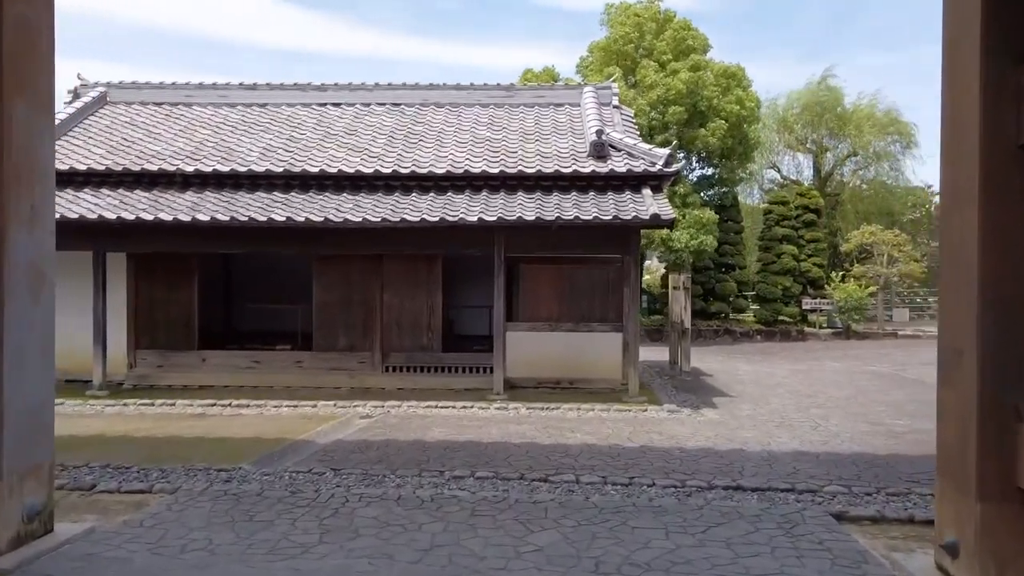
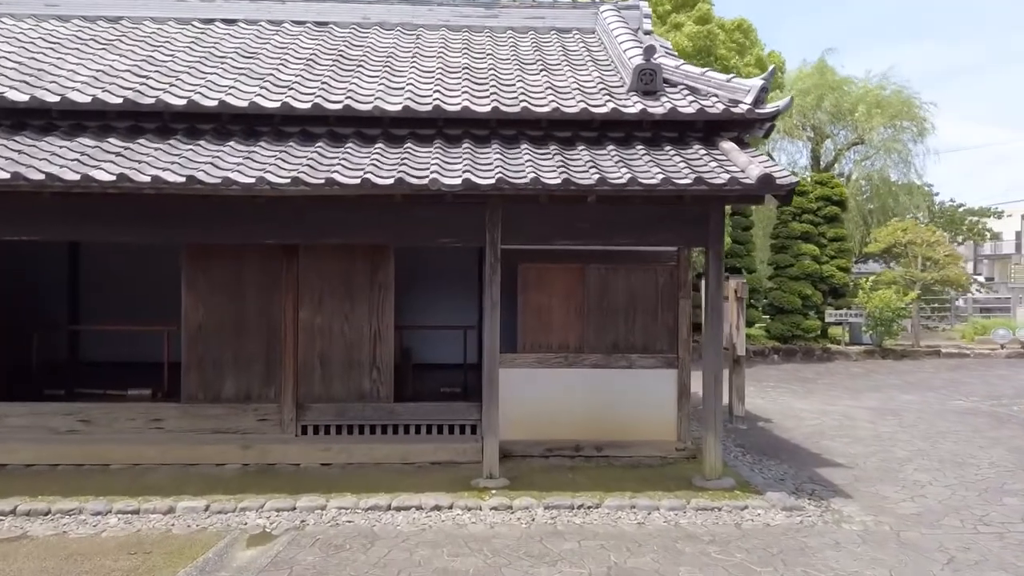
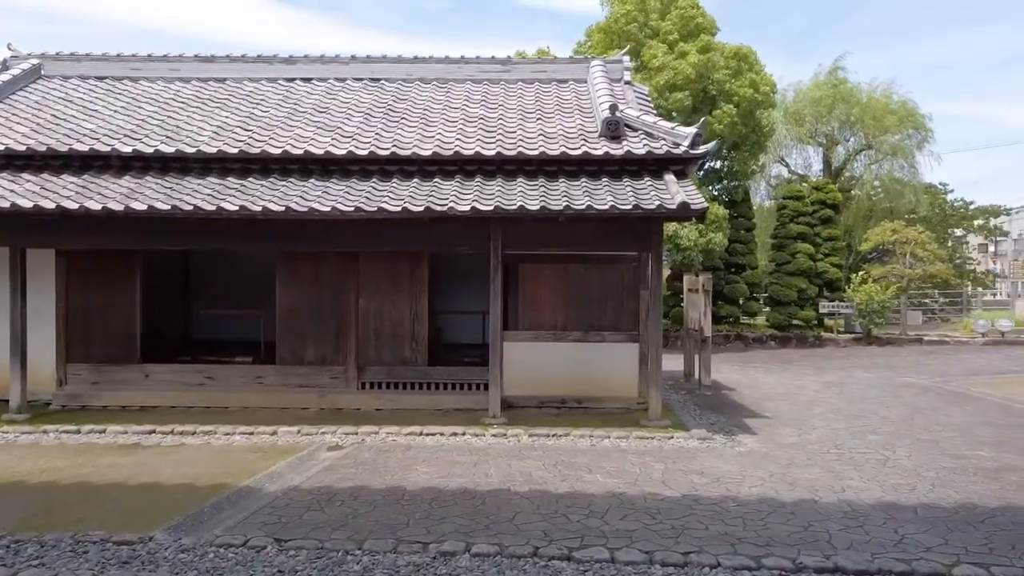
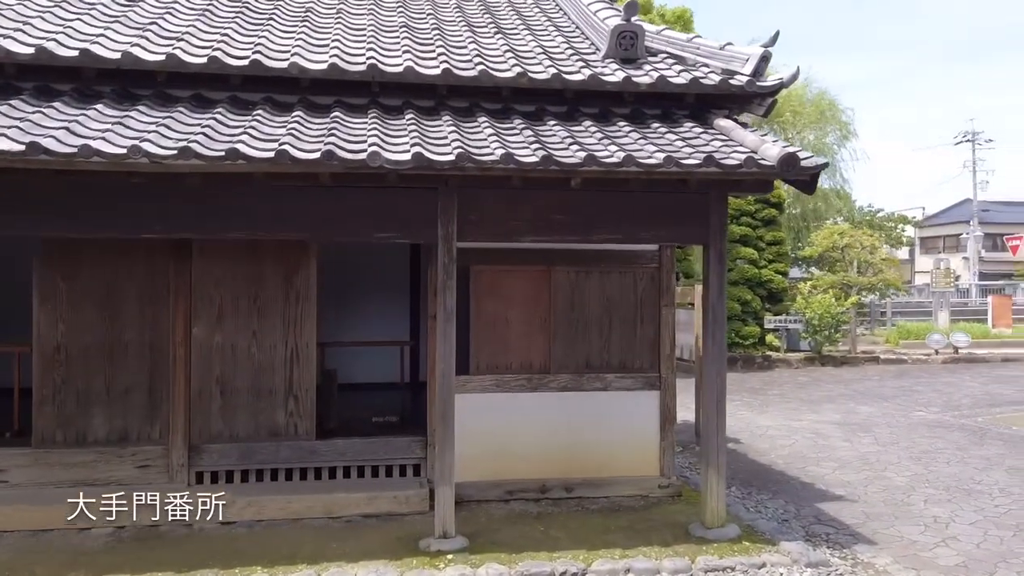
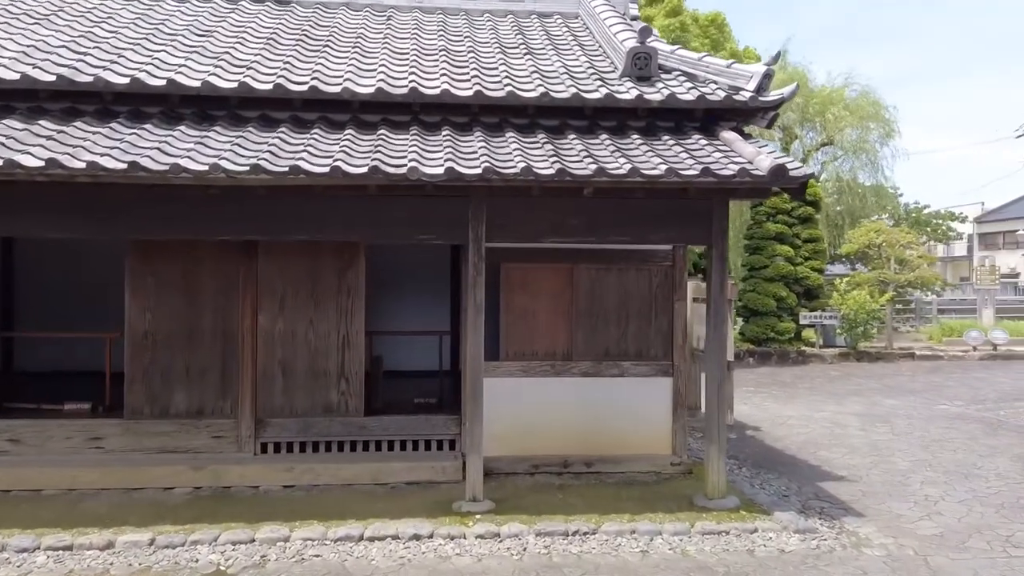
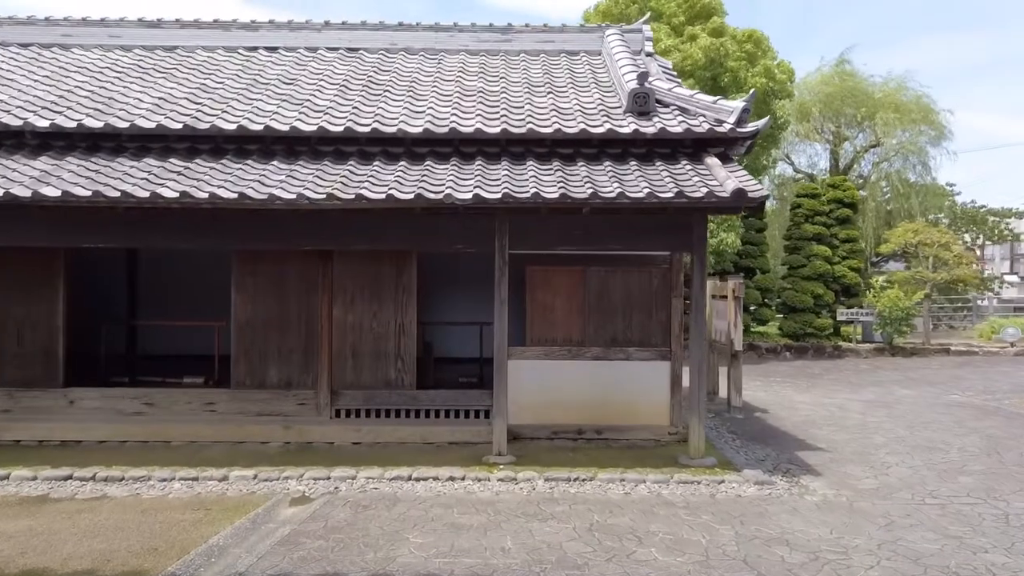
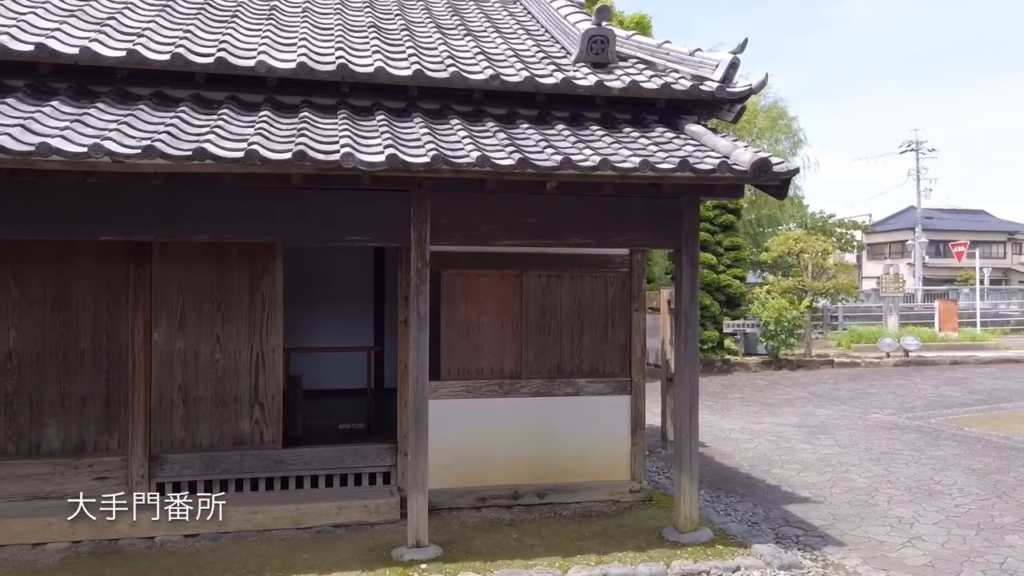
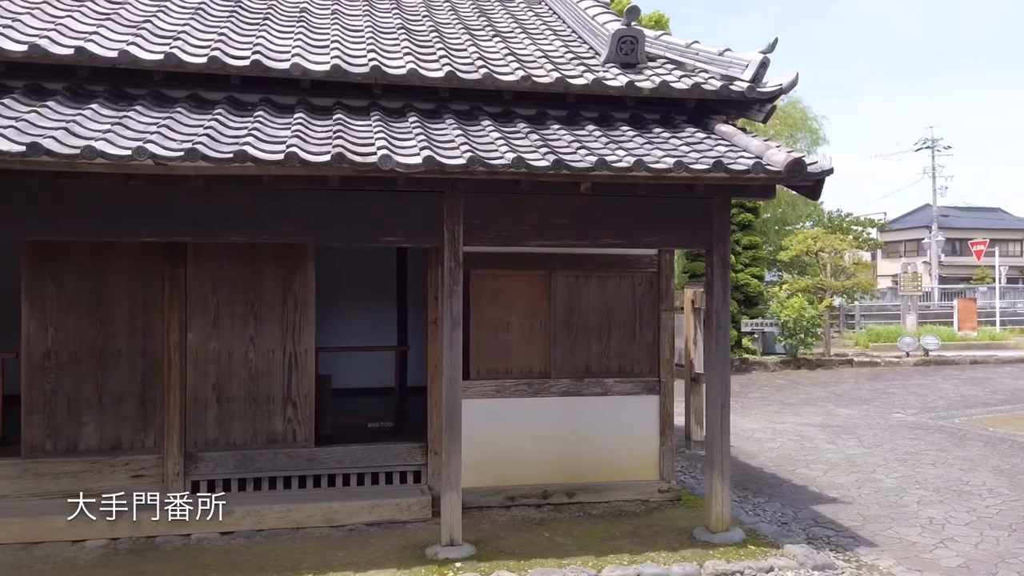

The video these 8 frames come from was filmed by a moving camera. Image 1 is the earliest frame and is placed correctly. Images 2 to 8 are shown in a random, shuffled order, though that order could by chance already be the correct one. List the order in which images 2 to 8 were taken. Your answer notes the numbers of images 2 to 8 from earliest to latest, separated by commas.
3, 6, 2, 5, 4, 7, 8
